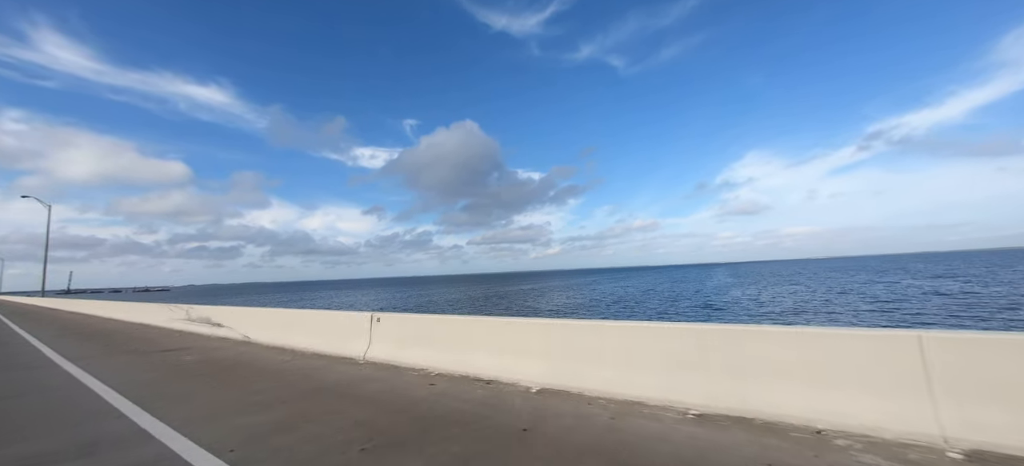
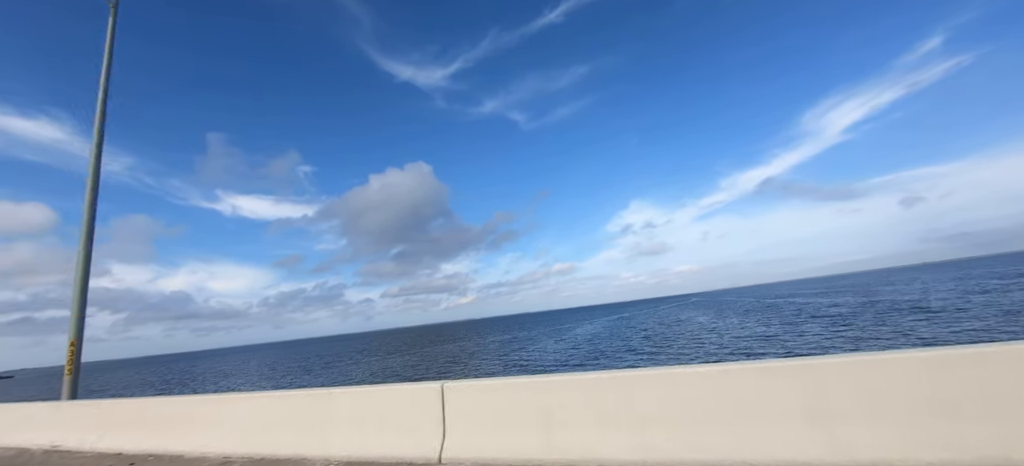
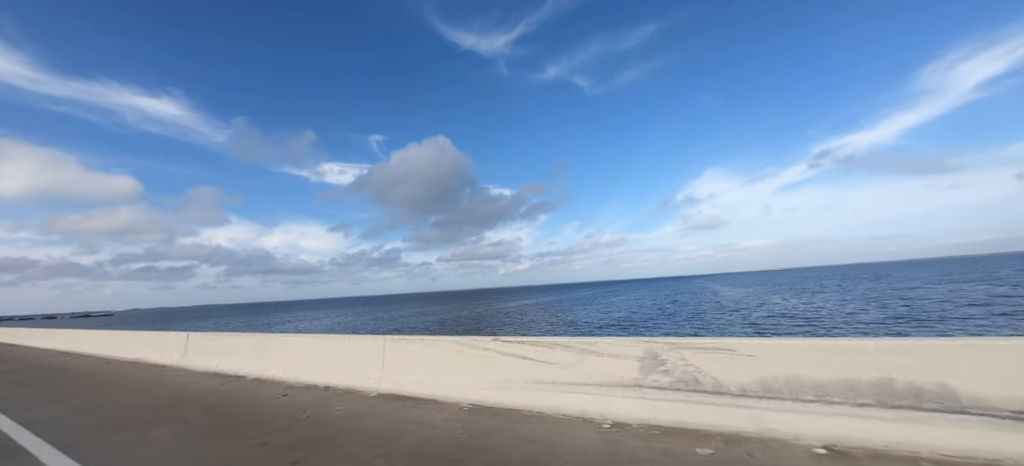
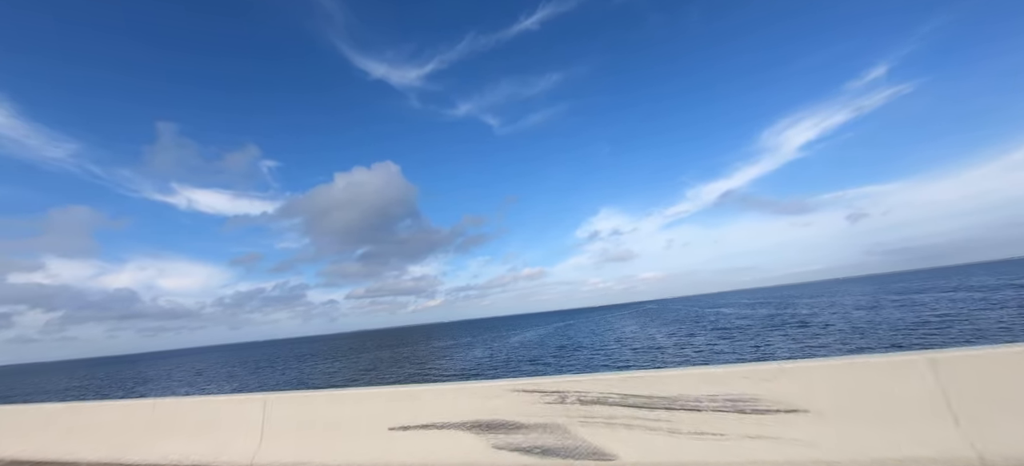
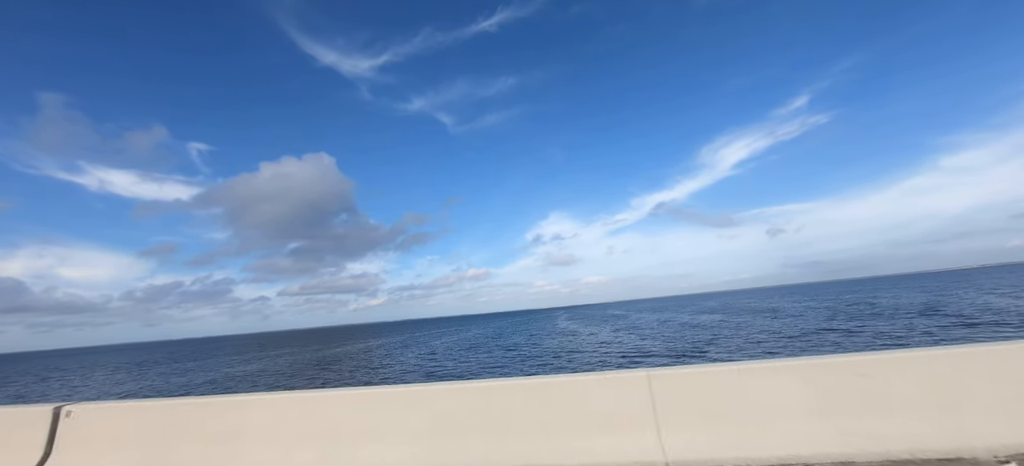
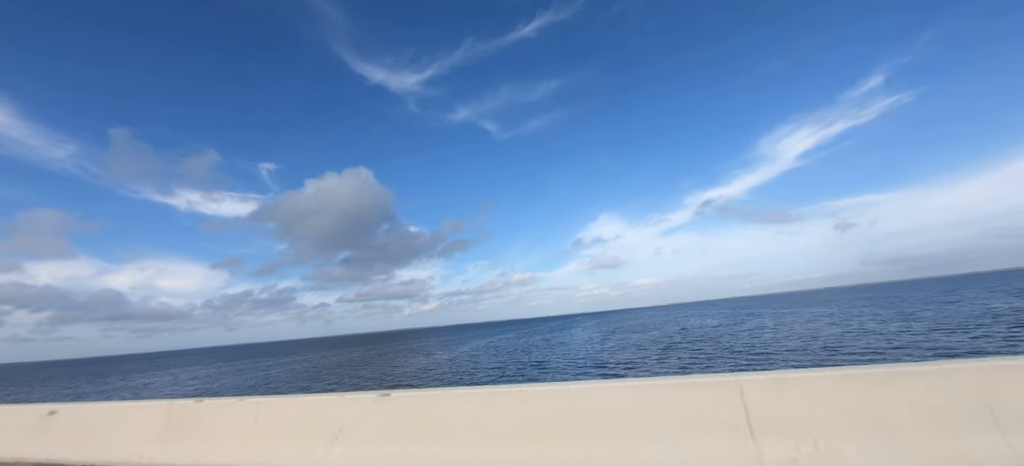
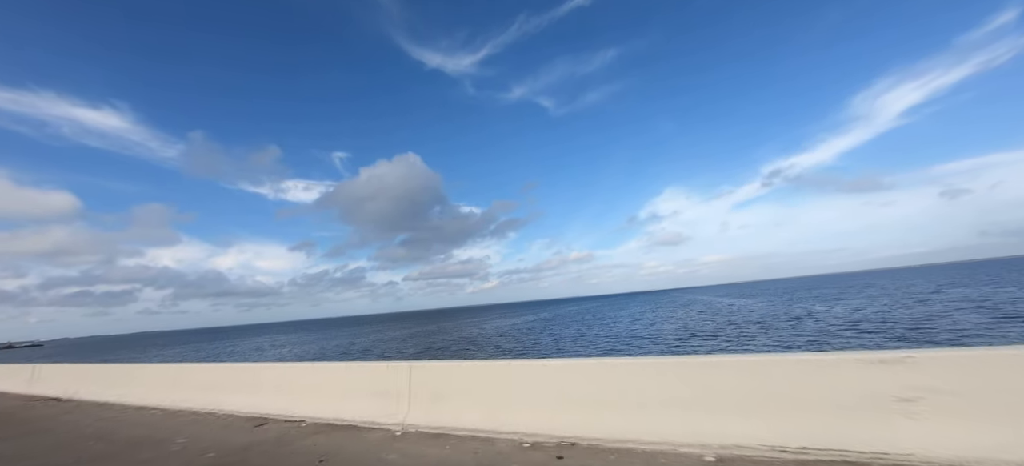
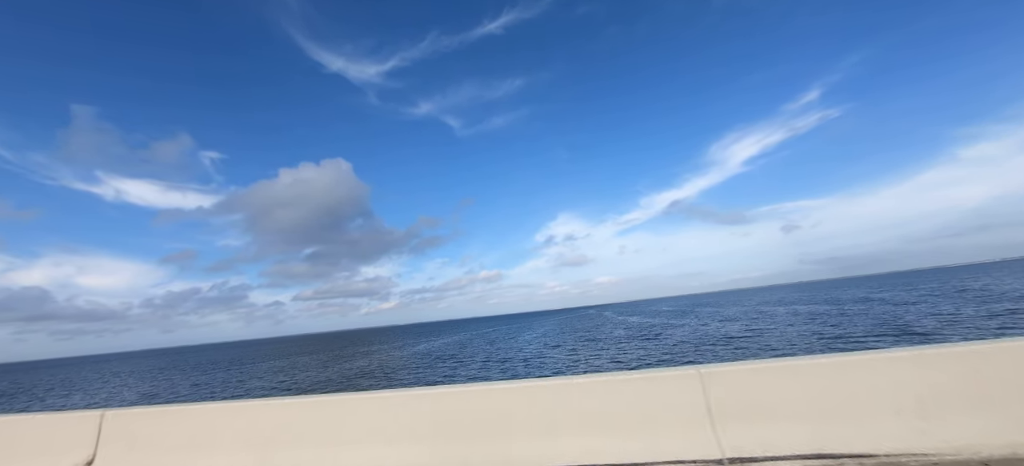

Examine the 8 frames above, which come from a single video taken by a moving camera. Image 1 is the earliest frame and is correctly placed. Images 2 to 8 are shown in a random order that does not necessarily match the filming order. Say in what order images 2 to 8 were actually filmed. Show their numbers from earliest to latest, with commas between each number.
3, 7, 6, 5, 8, 4, 2
